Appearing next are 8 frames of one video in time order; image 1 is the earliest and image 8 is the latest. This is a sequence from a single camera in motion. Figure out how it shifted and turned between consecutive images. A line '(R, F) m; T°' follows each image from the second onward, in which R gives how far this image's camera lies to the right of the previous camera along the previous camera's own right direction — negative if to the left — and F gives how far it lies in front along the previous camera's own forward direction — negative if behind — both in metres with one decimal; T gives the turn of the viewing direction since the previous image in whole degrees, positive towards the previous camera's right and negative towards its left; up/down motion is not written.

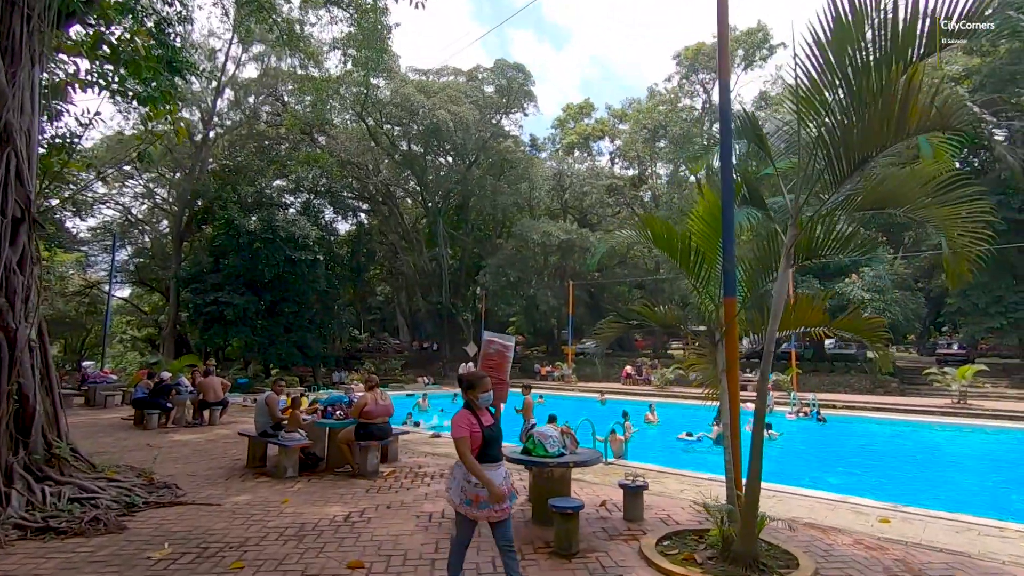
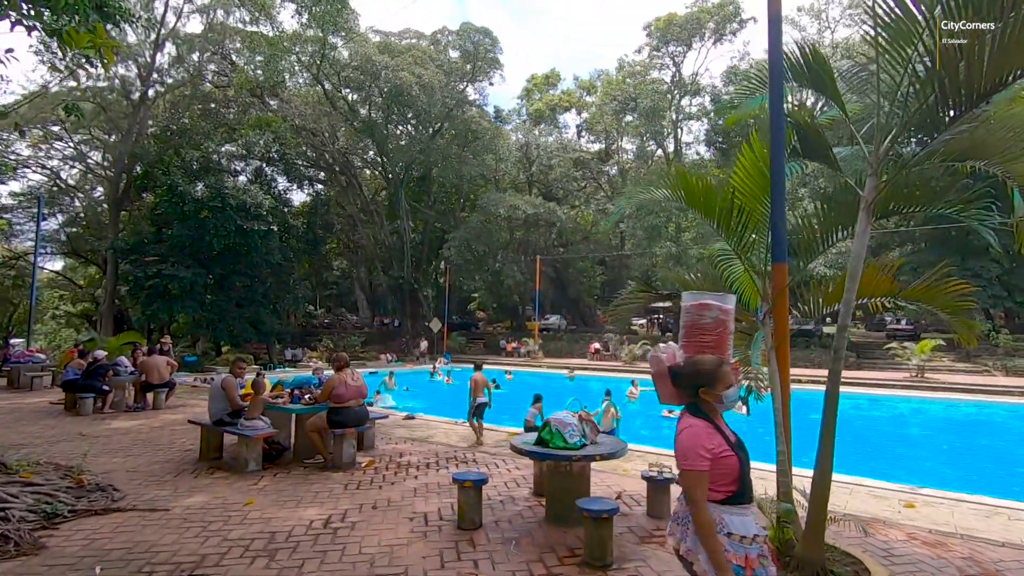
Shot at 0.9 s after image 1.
(-0.3, +0.6) m; +4°
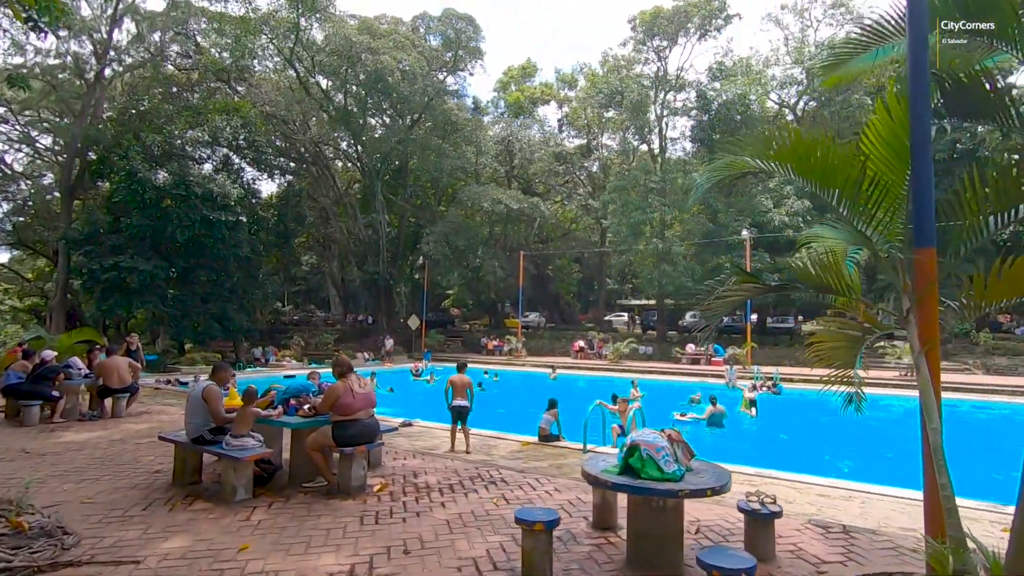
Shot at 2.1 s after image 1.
(-0.5, +0.7) m; +3°
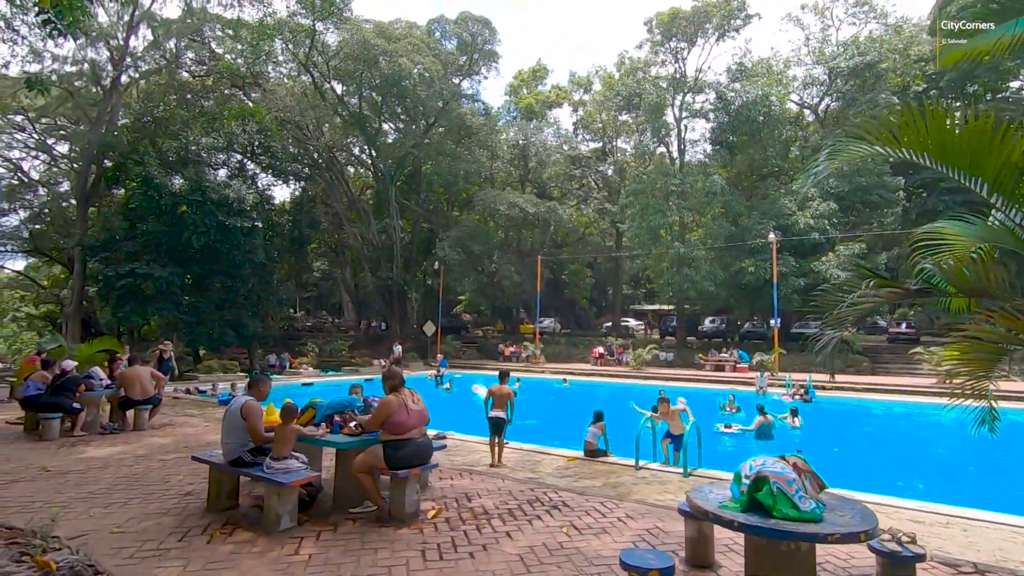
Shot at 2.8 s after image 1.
(-0.4, +0.4) m; -1°
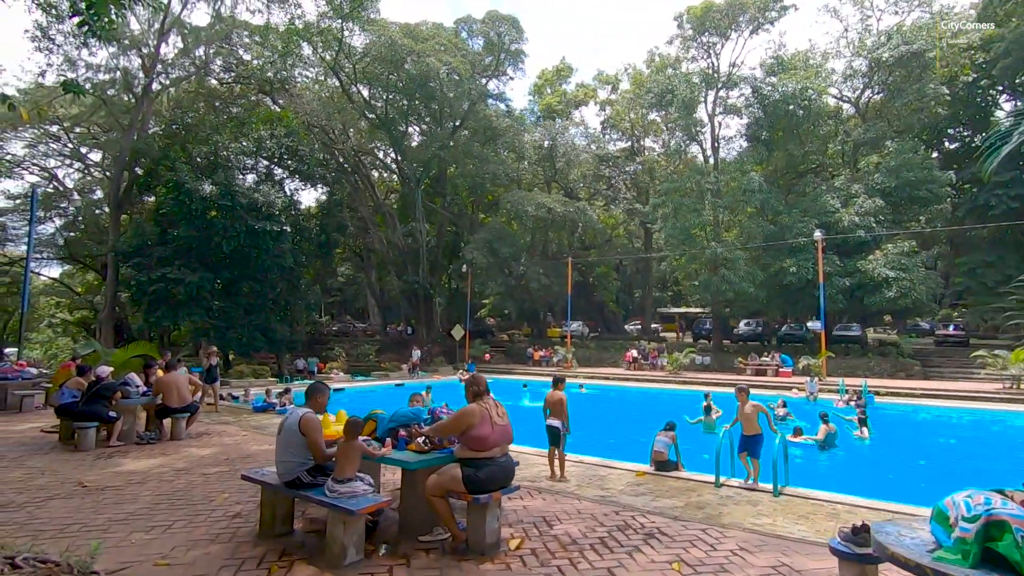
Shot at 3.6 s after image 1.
(-0.4, +0.5) m; -2°
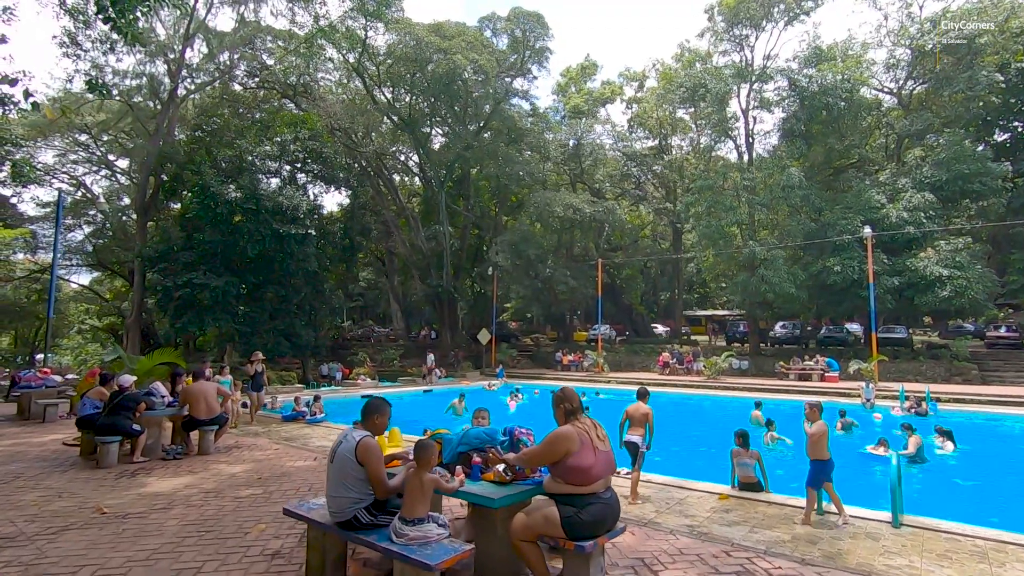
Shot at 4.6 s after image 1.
(-0.4, +0.6) m; -2°
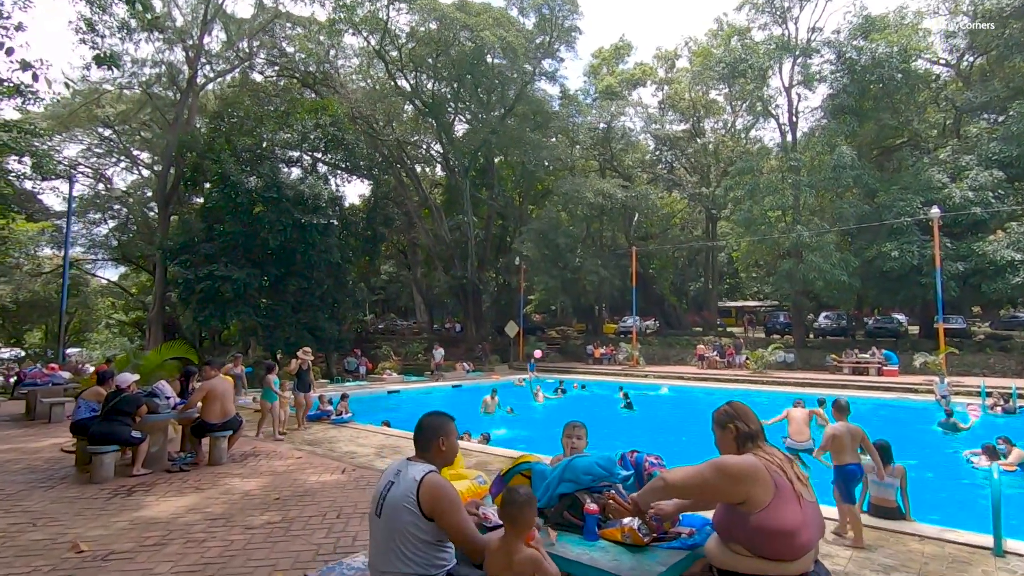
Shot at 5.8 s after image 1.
(-0.4, +1.0) m; -2°
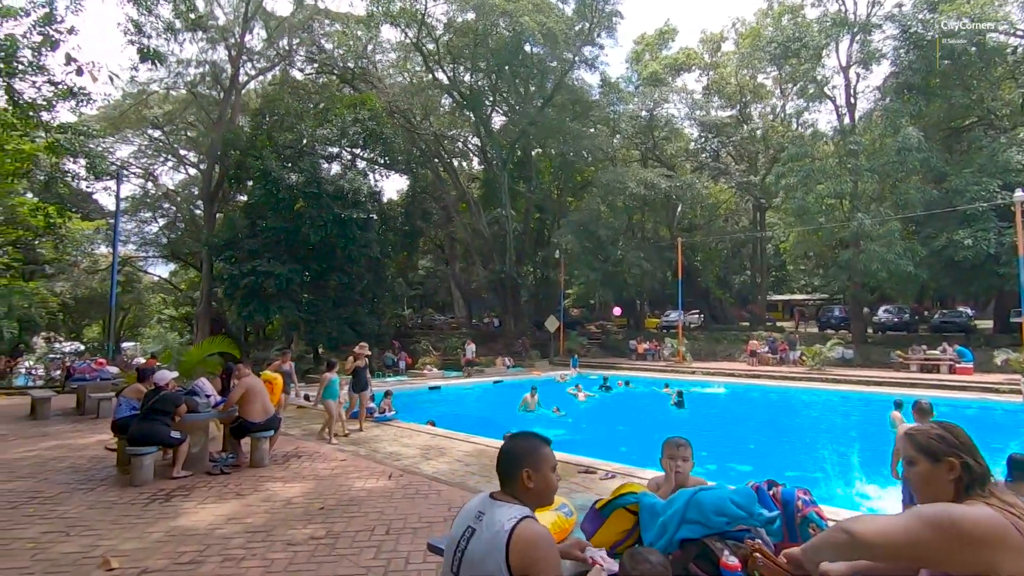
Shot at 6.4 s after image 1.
(-0.2, +0.4) m; -4°
